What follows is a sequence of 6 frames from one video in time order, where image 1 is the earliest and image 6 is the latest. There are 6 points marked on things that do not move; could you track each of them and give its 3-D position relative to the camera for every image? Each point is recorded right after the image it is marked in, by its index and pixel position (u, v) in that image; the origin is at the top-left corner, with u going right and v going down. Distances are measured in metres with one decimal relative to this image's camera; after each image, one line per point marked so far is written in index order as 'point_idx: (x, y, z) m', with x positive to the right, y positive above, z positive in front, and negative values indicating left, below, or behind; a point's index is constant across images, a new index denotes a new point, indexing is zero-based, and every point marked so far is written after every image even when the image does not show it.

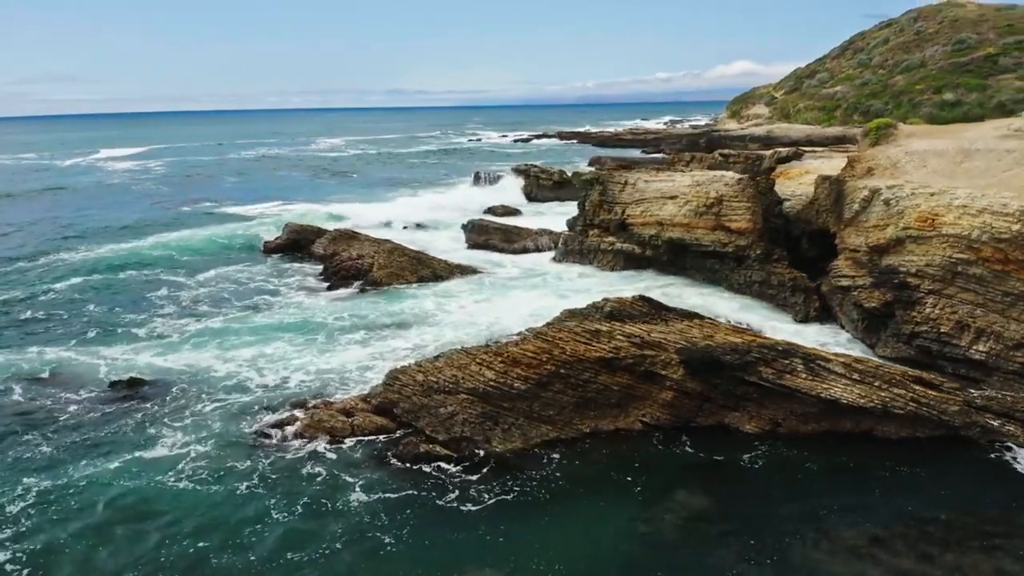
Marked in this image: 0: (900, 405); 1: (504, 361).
0: (+6.1, -1.8, +10.4) m
1: (-0.1, -1.2, +10.9) m
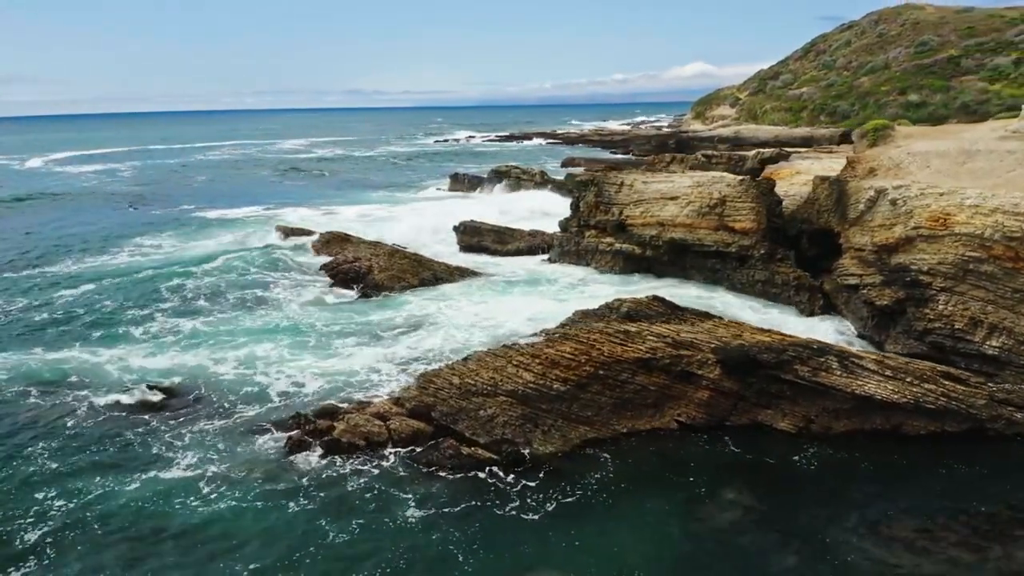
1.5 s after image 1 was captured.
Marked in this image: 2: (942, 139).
0: (+6.7, -1.8, +10.7) m
1: (+0.5, -1.2, +11.0) m
2: (+12.1, +4.2, +19.0) m
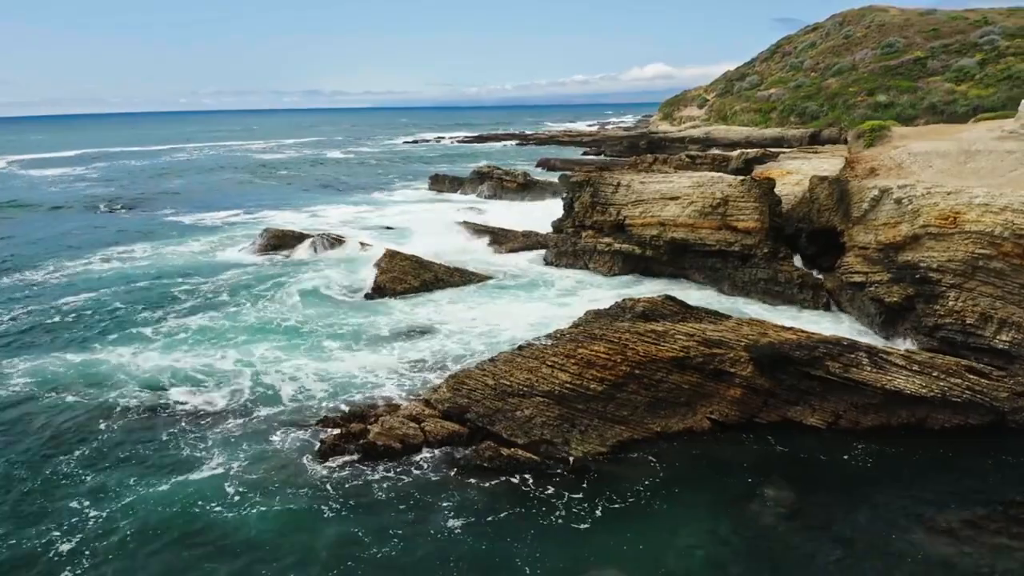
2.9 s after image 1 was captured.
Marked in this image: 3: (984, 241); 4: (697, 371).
0: (+7.3, -1.7, +10.9) m
1: (+1.1, -1.2, +11.0) m
2: (+12.4, +4.3, +19.4) m
3: (+10.0, +1.0, +14.1) m
4: (+3.0, -1.4, +11.0) m
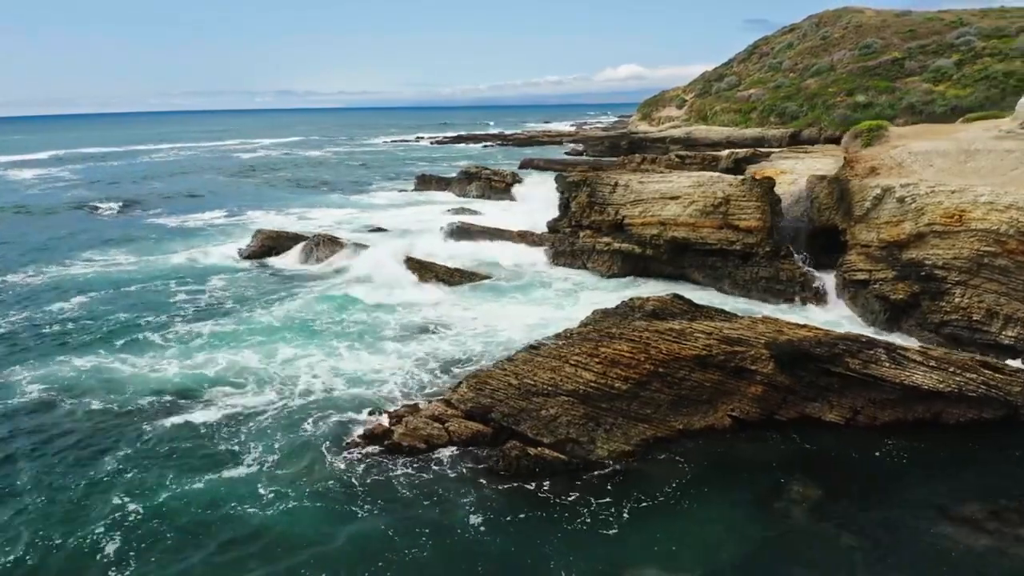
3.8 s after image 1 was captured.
0: (+7.7, -1.7, +11.1) m
1: (+1.5, -1.2, +11.1) m
2: (+12.5, +4.4, +19.8) m
3: (+10.3, +1.1, +14.4) m
4: (+3.4, -1.3, +11.1) m
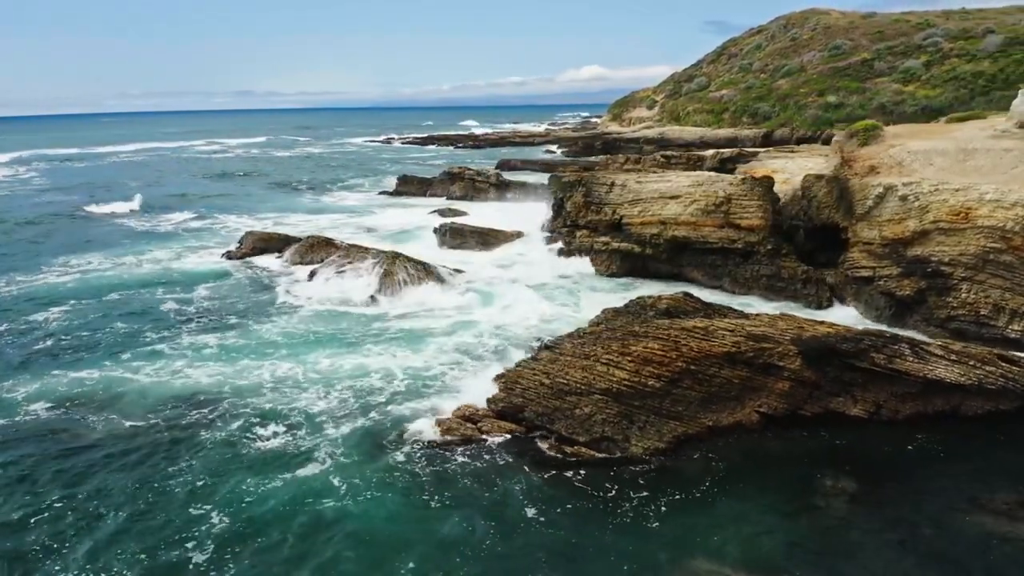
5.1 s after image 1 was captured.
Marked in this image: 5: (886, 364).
0: (+8.2, -1.6, +11.5) m
1: (+2.0, -1.2, +11.2) m
2: (+12.7, +4.5, +20.2) m
3: (+10.7, +1.2, +14.8) m
4: (+4.0, -1.3, +11.3) m
5: (+6.3, -1.3, +11.3) m
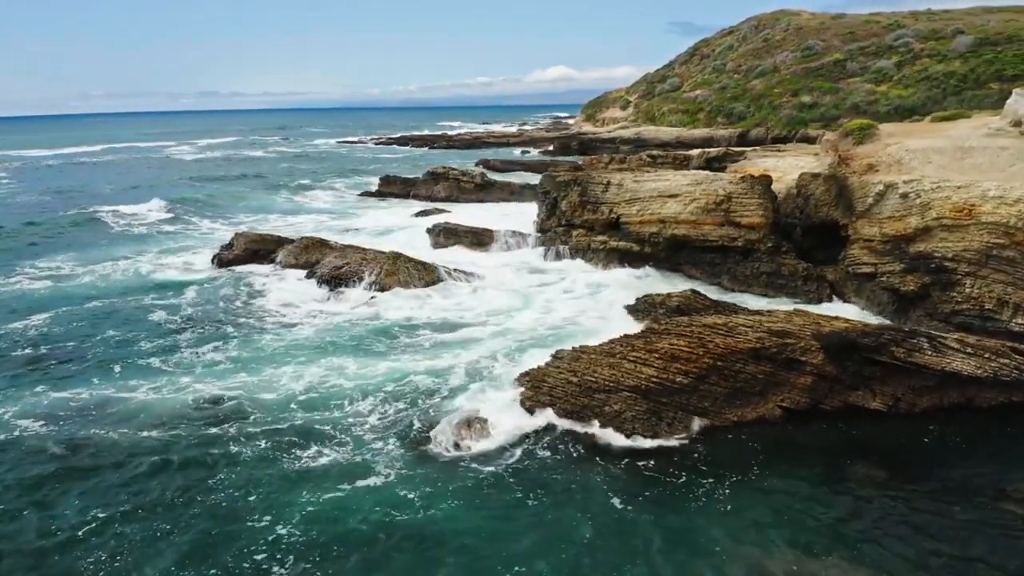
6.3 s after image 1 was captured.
0: (+8.6, -1.5, +11.8) m
1: (+2.5, -1.2, +11.3) m
2: (+12.8, +4.6, +20.7) m
3: (+11.0, +1.3, +15.1) m
4: (+4.4, -1.2, +11.5) m
5: (+6.8, -1.2, +11.6) m
